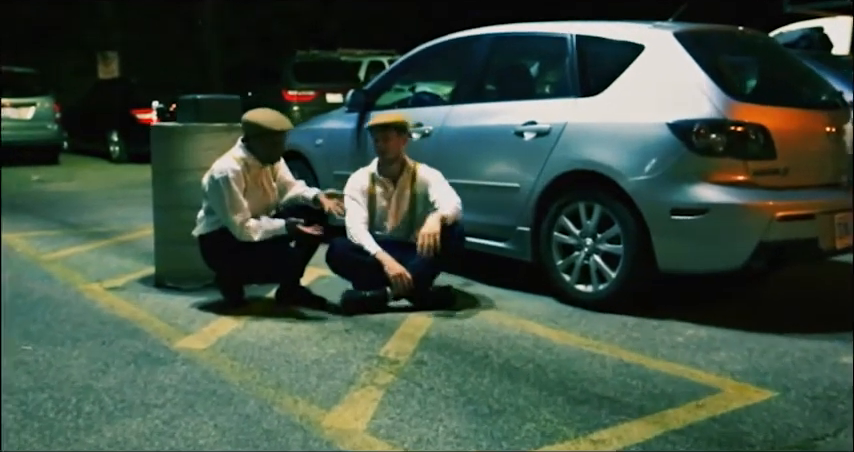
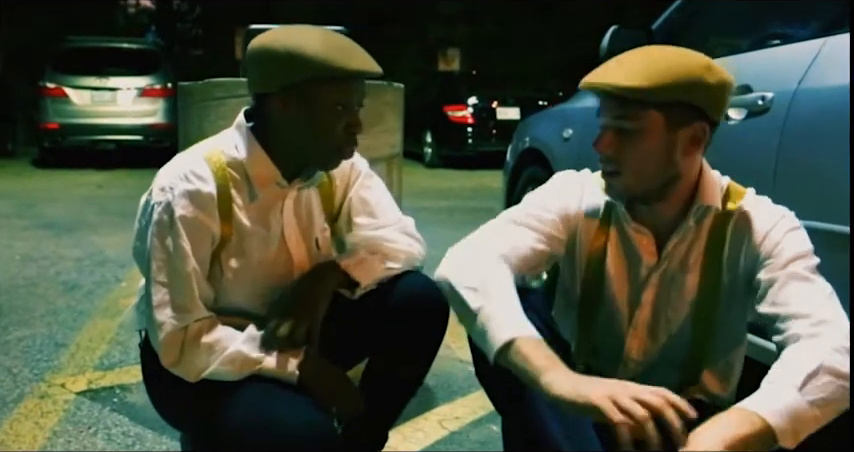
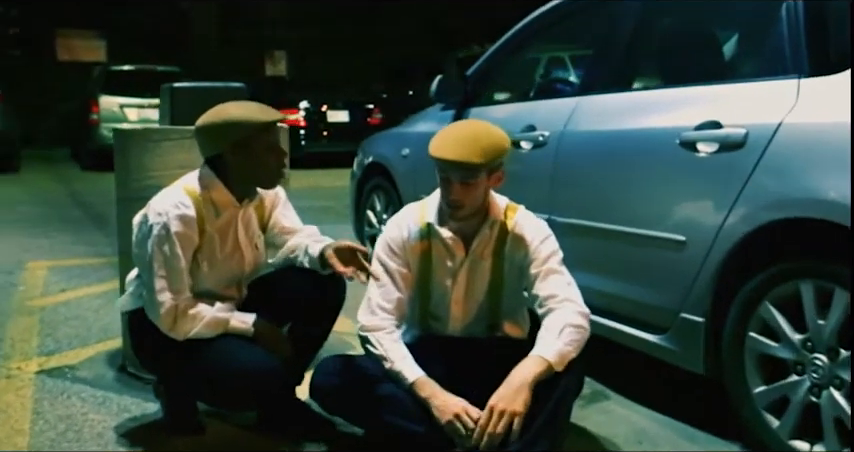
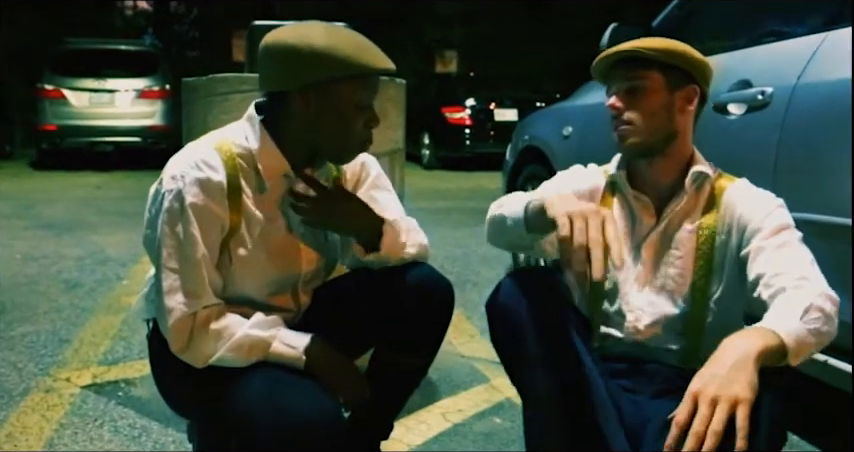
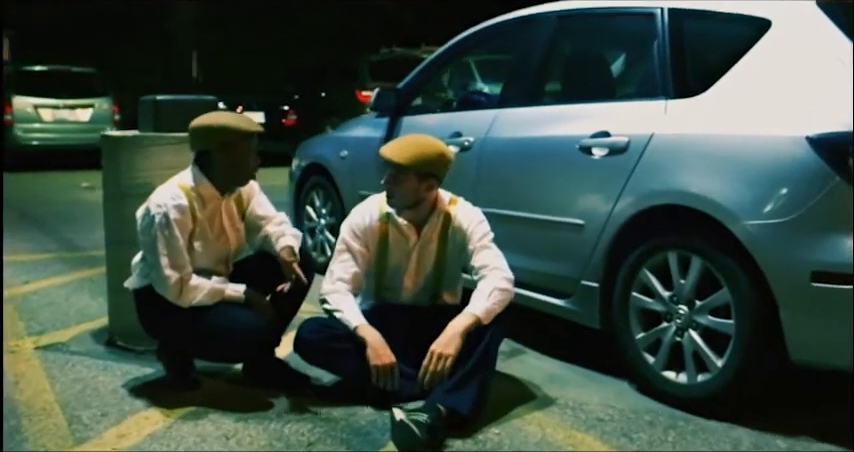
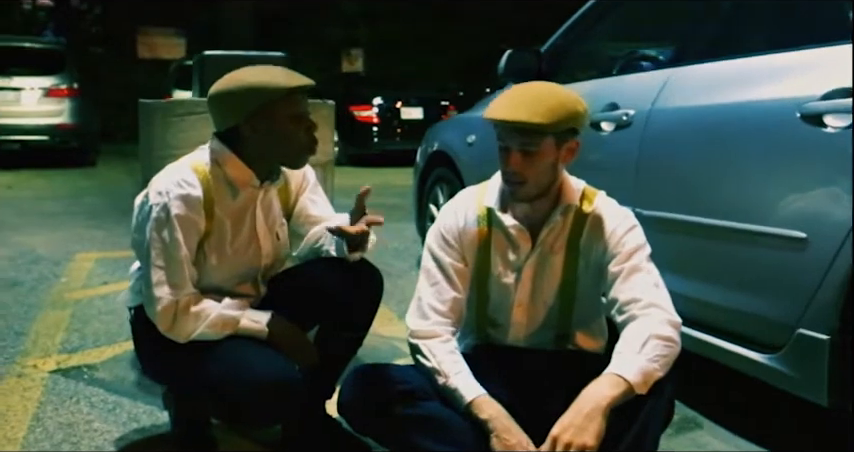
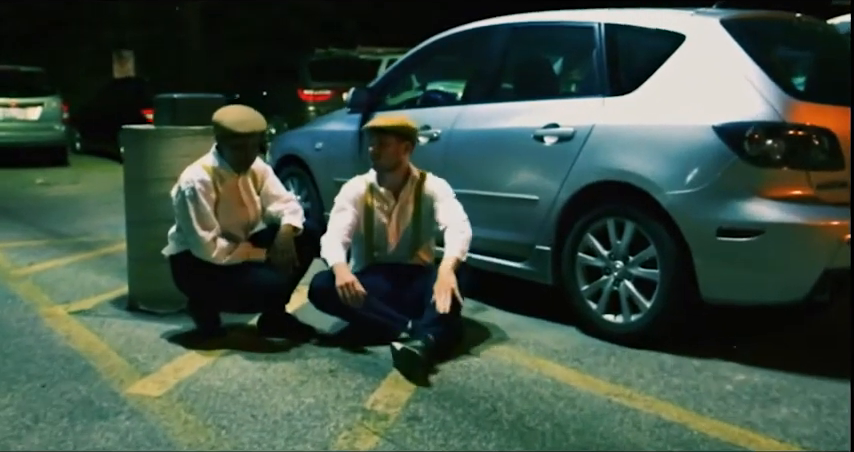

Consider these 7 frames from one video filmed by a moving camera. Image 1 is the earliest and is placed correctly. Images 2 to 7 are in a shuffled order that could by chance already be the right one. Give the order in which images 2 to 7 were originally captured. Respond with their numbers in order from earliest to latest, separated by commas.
7, 5, 3, 6, 4, 2
